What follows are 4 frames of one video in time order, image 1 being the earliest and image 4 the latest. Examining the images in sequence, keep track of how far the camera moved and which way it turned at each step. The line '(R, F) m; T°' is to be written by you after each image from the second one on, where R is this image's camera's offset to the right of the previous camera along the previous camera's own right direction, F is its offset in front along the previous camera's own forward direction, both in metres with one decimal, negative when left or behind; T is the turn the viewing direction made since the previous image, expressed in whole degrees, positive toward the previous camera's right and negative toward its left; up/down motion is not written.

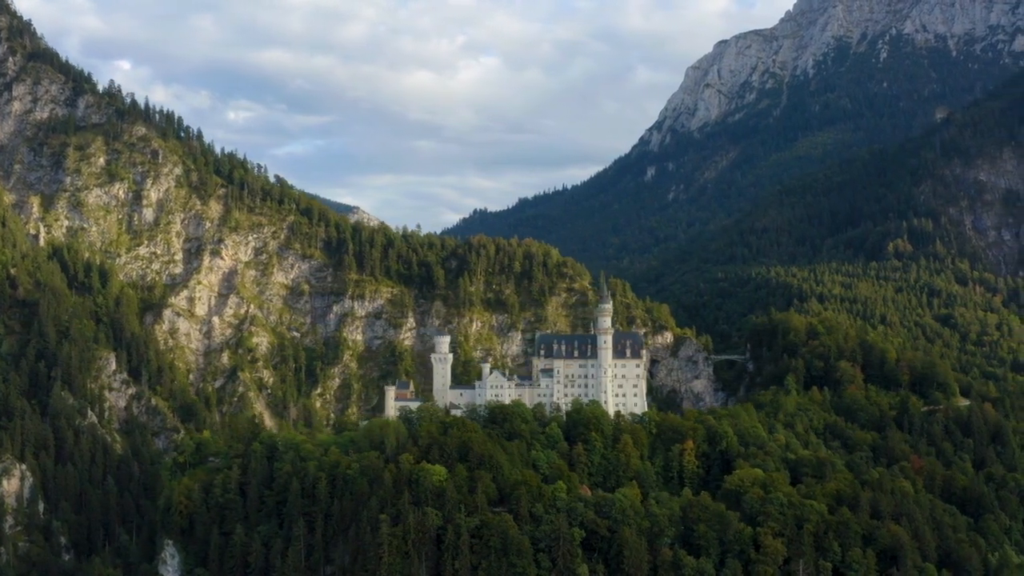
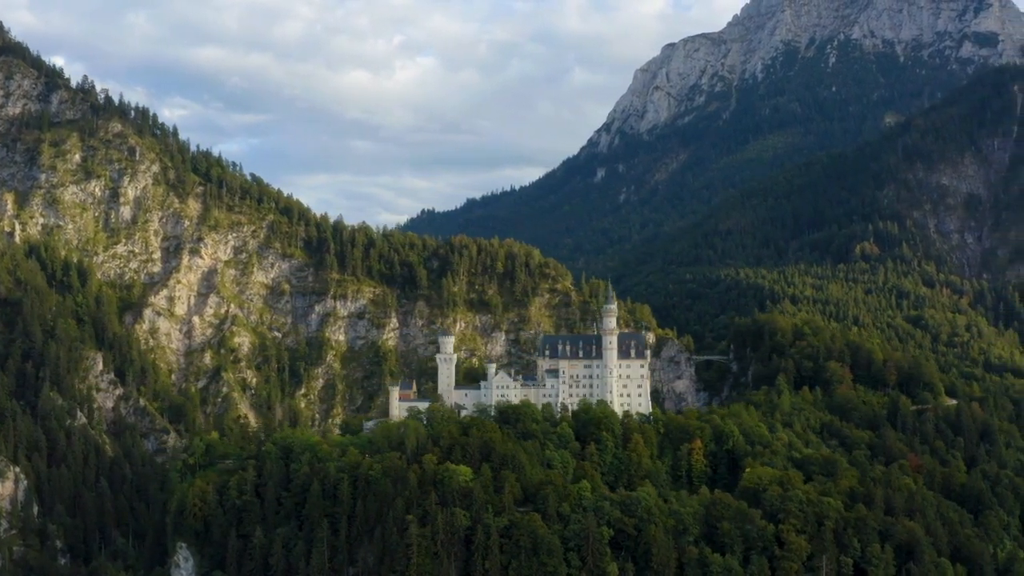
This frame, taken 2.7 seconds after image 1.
(-7.2, -0.1) m; +3°
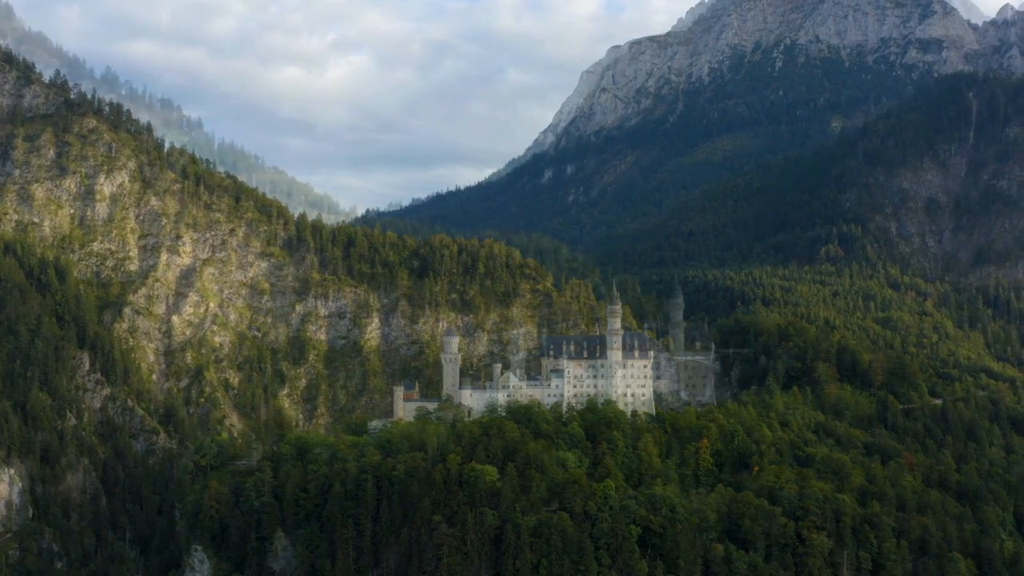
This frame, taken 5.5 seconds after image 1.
(-14.3, -3.3) m; +3°
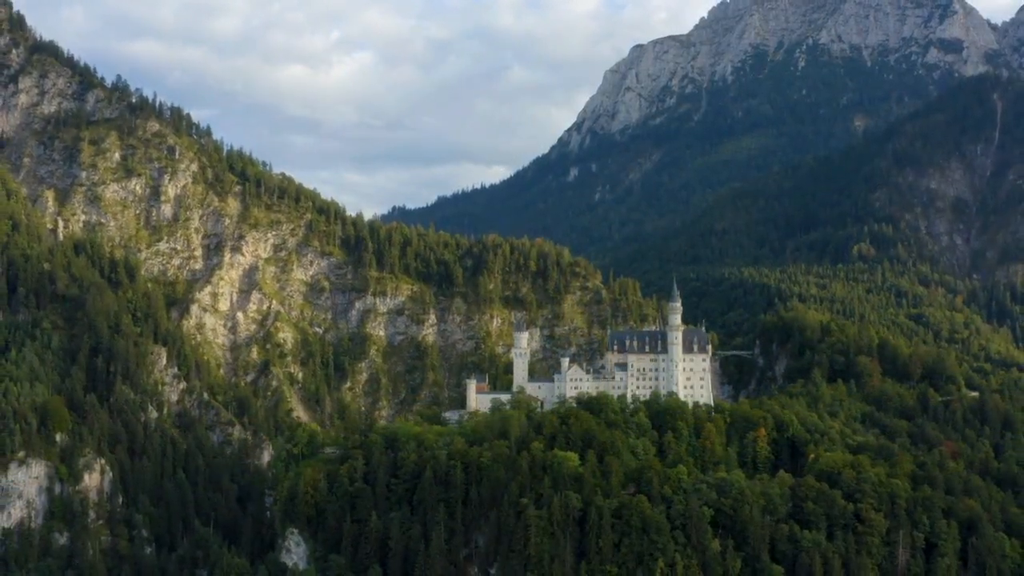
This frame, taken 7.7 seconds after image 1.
(+0.7, -3.7) m; -1°
